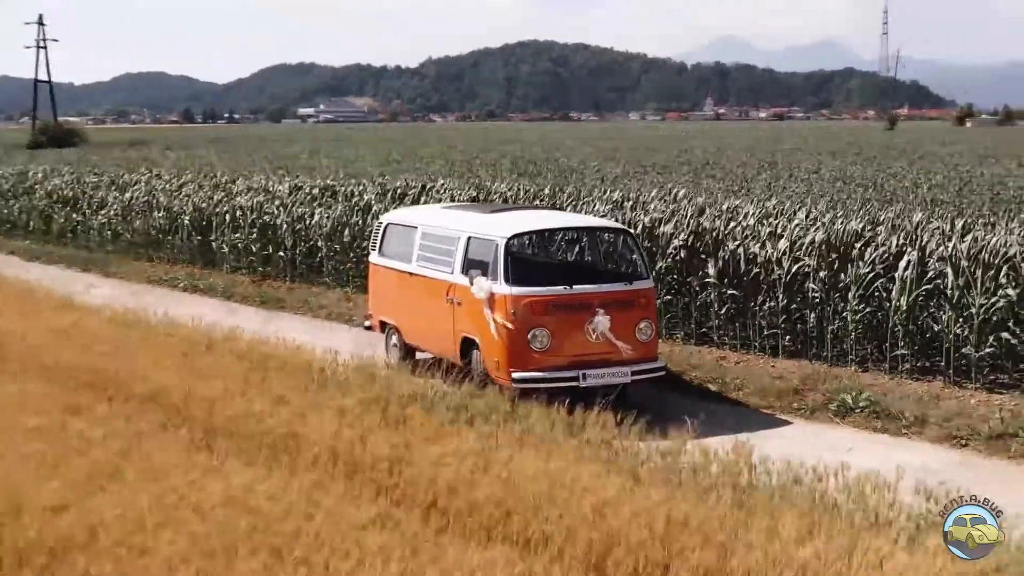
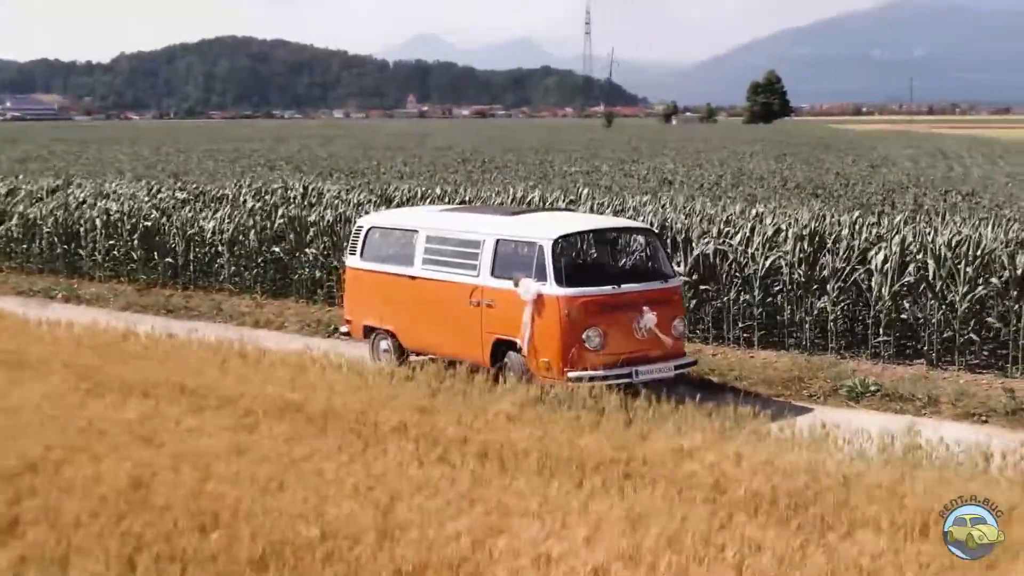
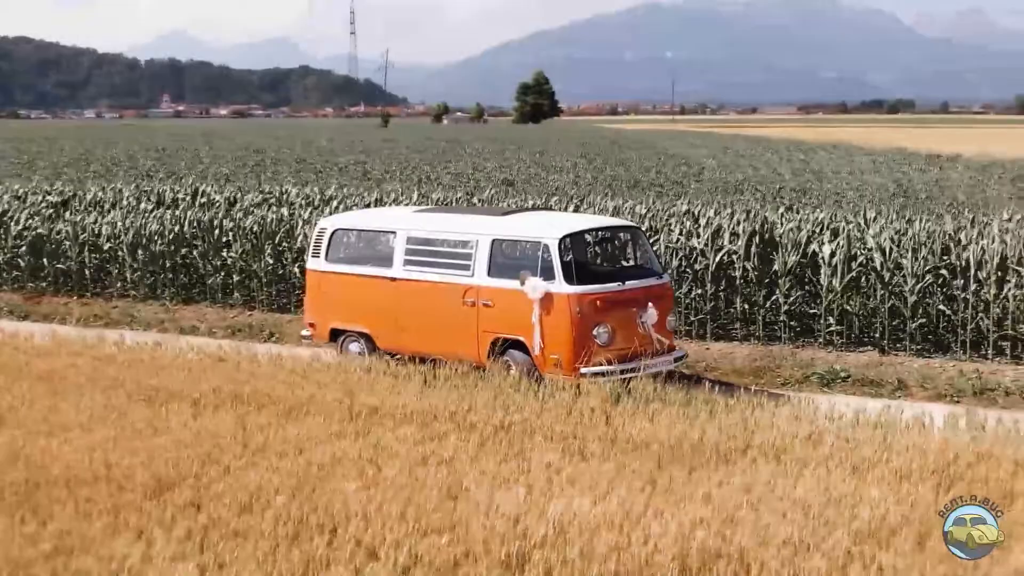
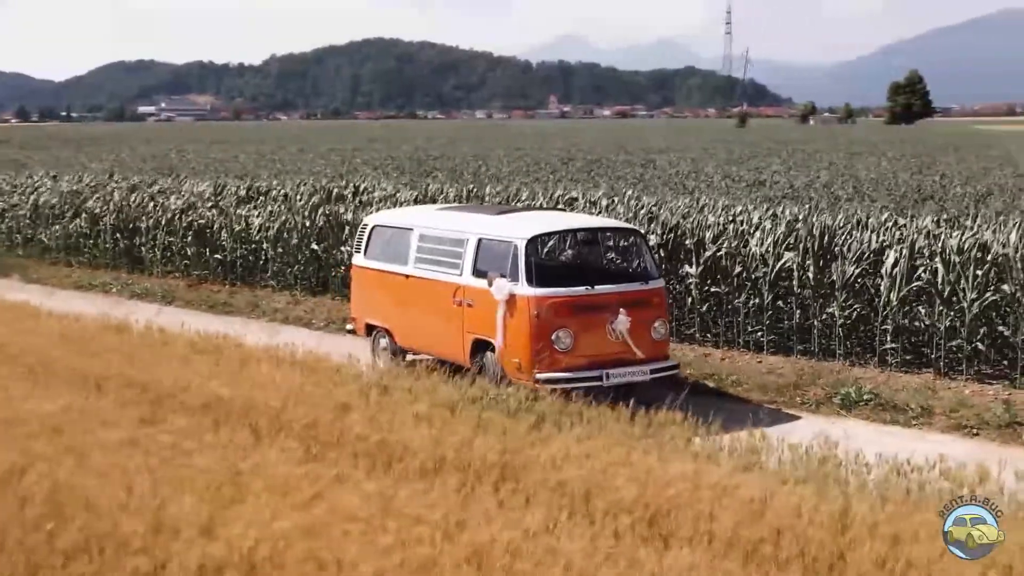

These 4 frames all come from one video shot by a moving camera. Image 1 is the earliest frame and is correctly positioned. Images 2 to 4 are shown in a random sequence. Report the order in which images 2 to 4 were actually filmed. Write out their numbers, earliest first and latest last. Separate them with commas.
4, 2, 3
